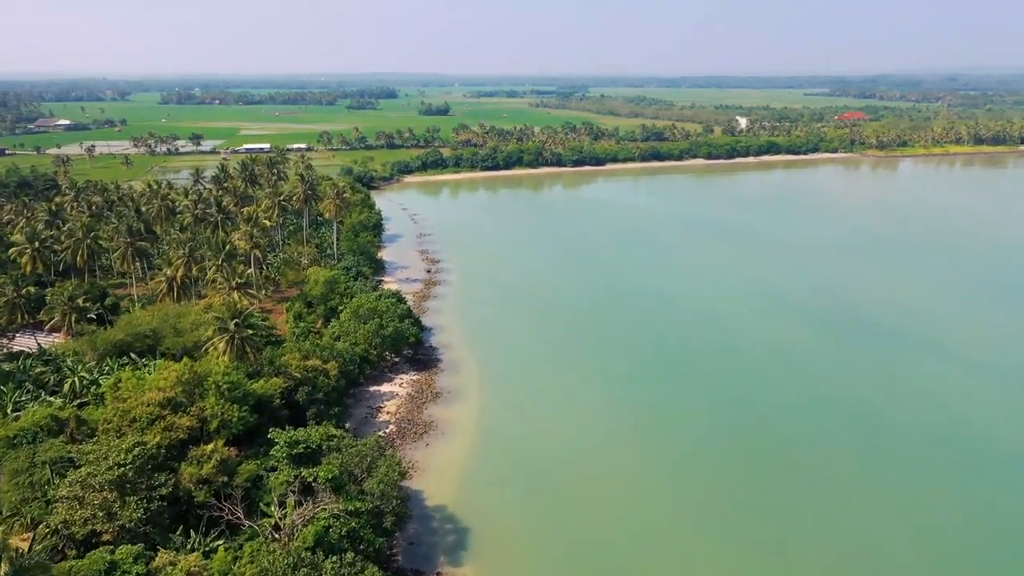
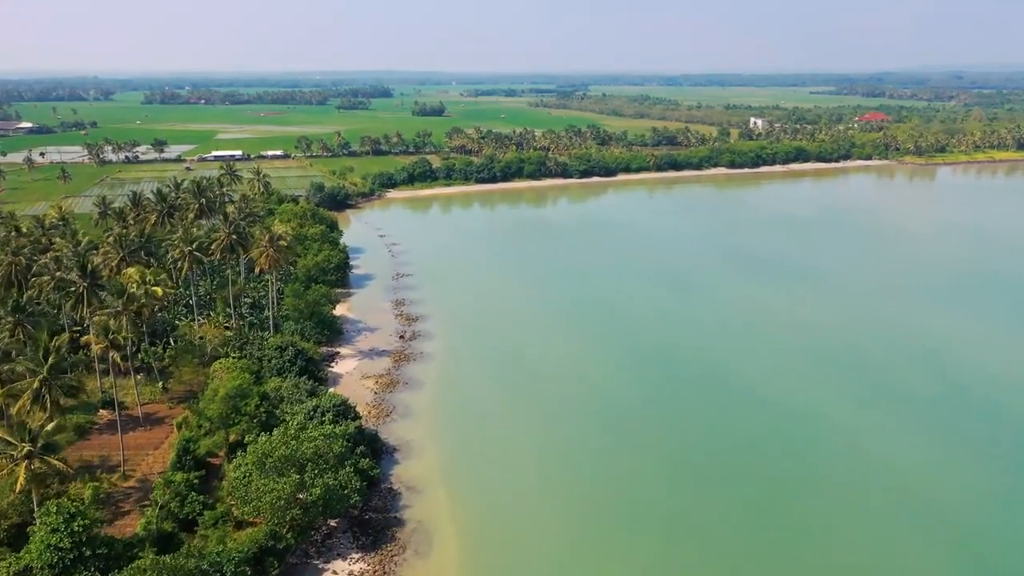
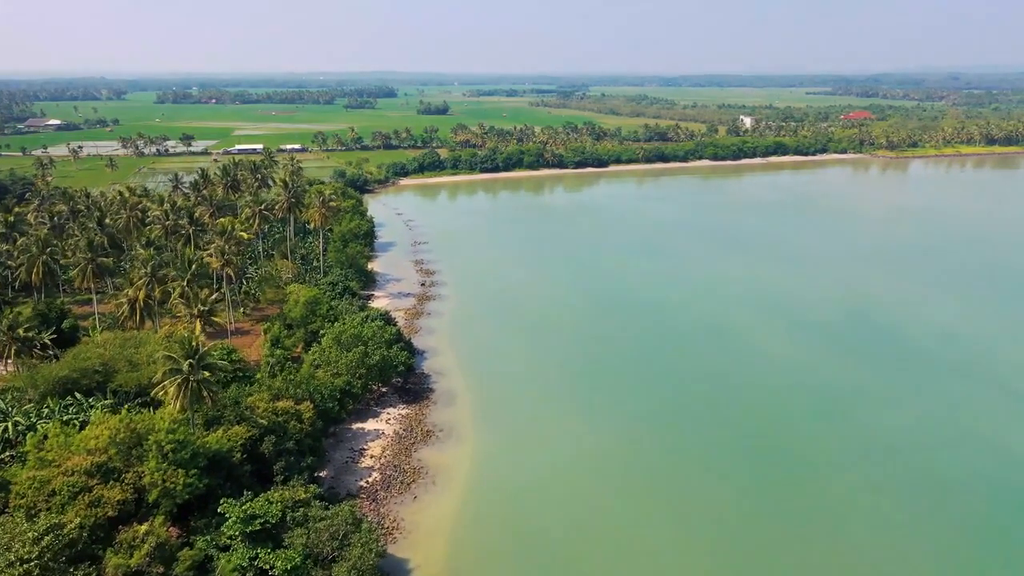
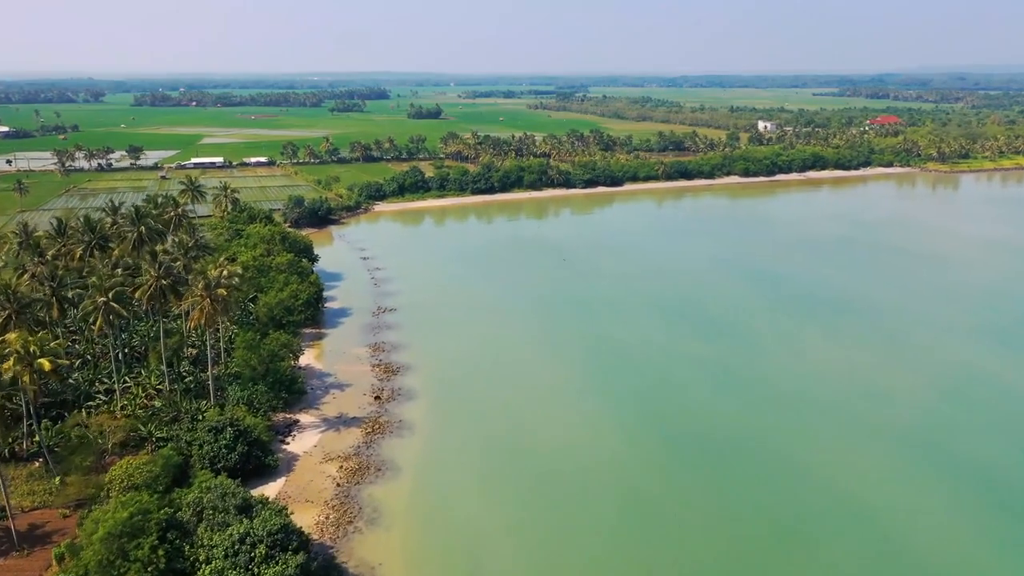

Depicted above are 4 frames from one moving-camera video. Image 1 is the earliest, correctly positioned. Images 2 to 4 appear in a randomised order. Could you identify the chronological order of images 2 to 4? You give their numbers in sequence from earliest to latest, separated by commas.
3, 2, 4
